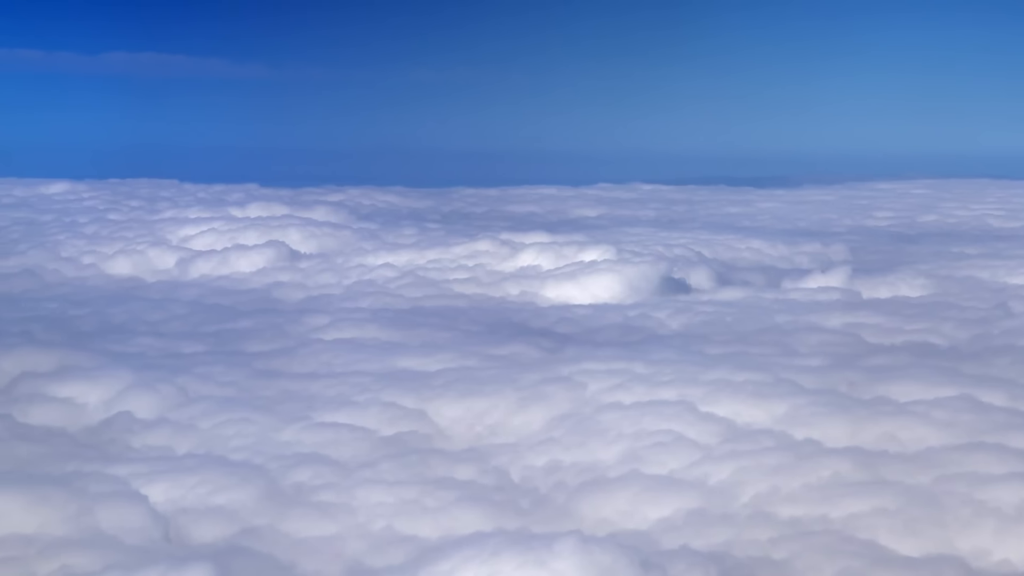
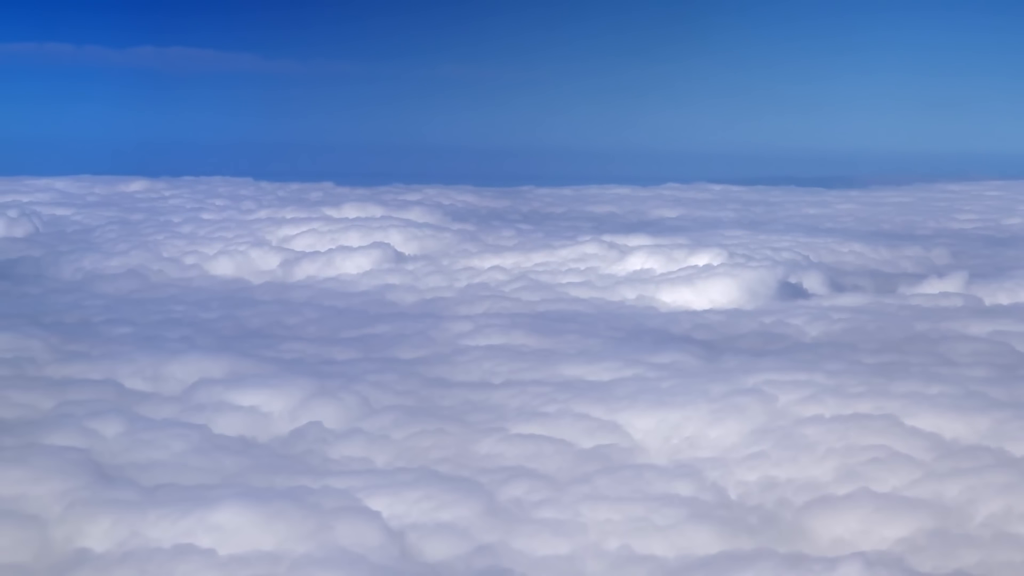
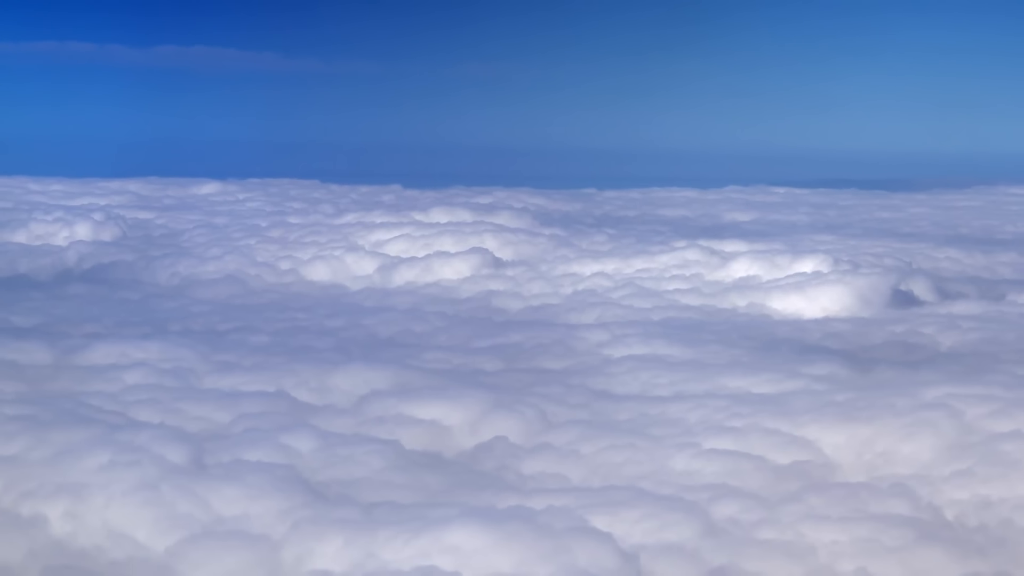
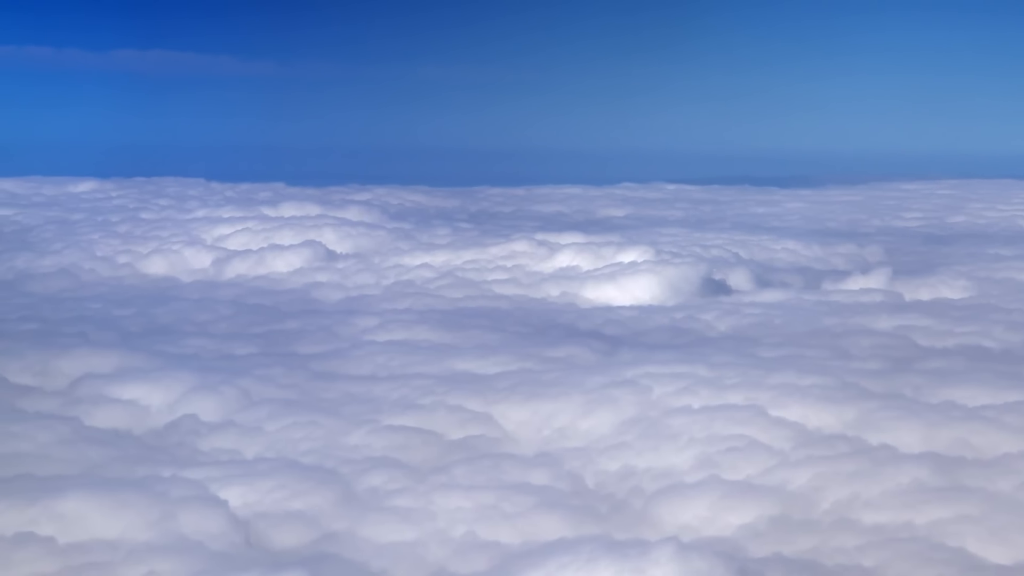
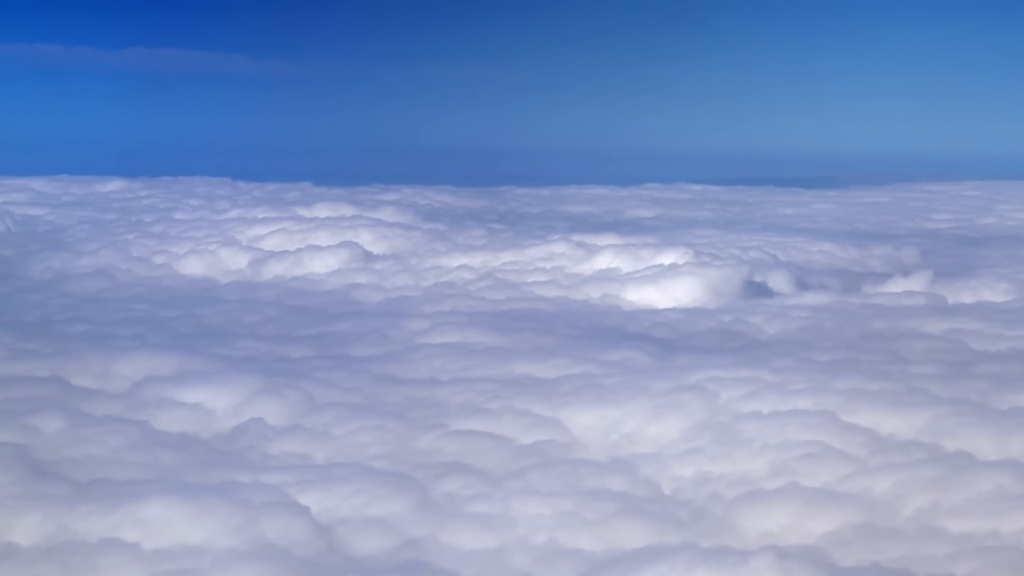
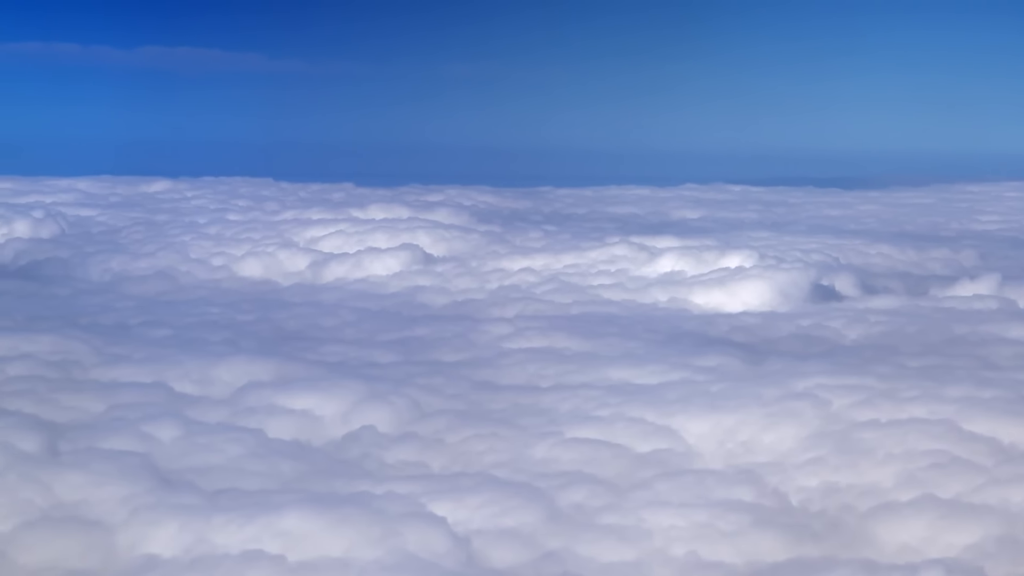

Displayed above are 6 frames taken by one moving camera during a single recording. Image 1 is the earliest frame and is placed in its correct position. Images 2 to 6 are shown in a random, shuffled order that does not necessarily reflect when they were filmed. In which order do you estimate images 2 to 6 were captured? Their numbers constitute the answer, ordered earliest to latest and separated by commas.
4, 5, 2, 6, 3
